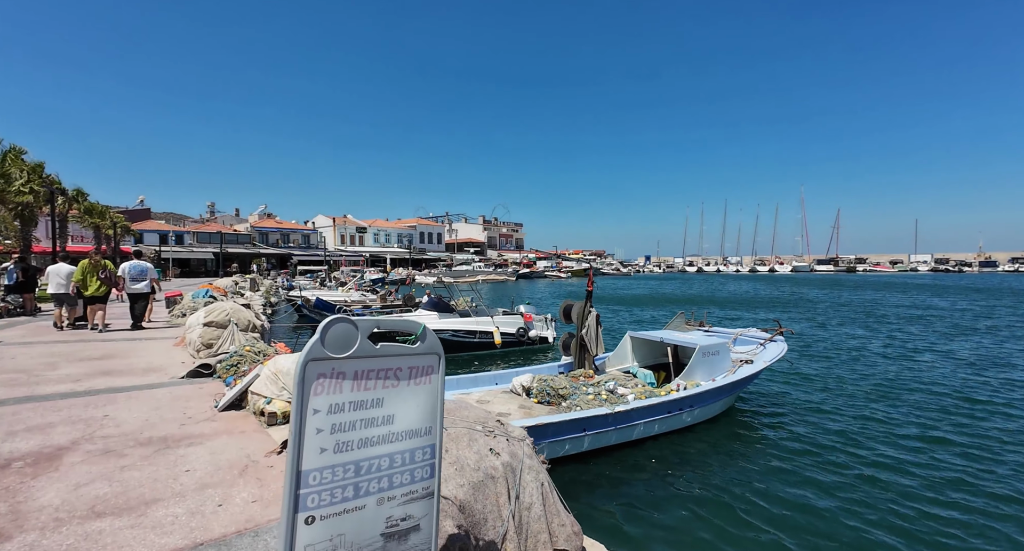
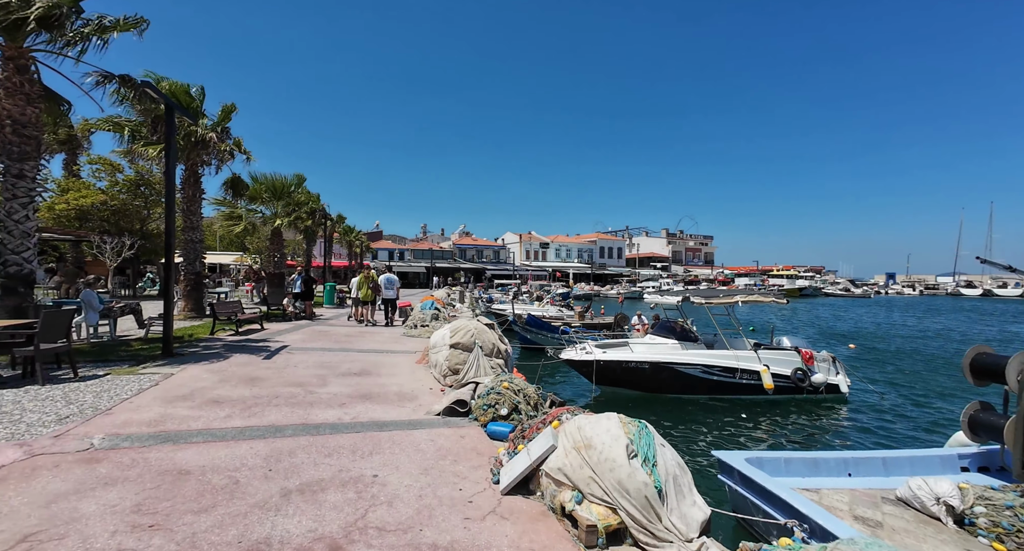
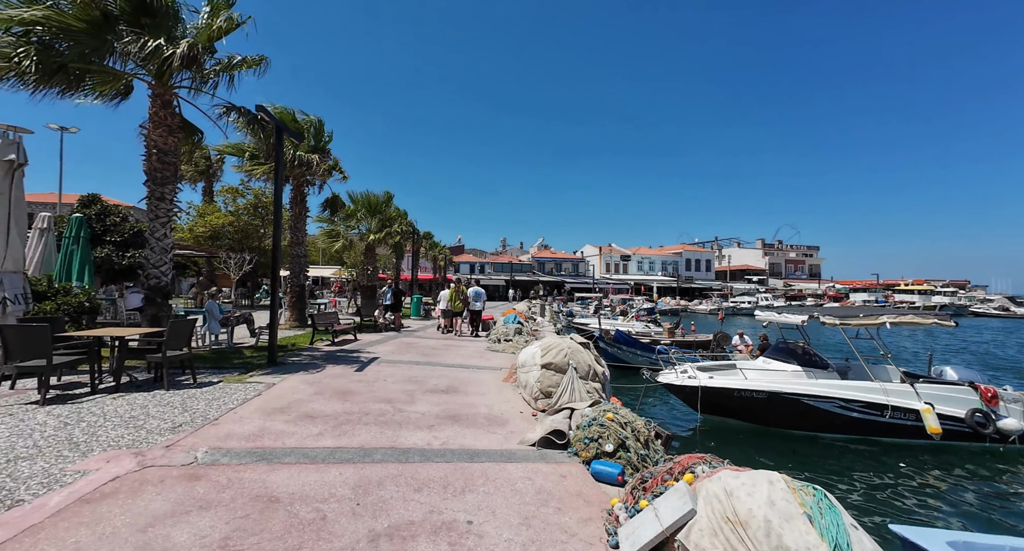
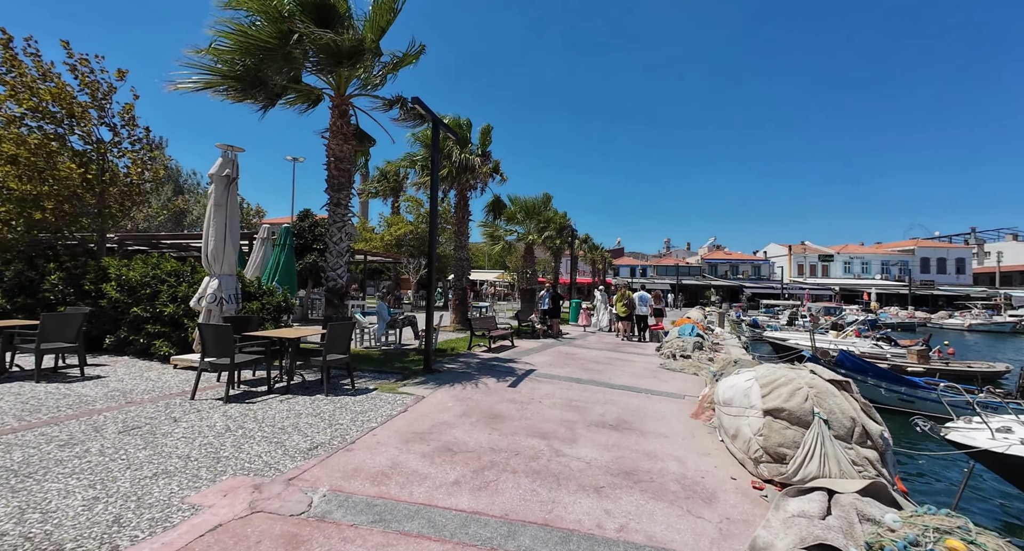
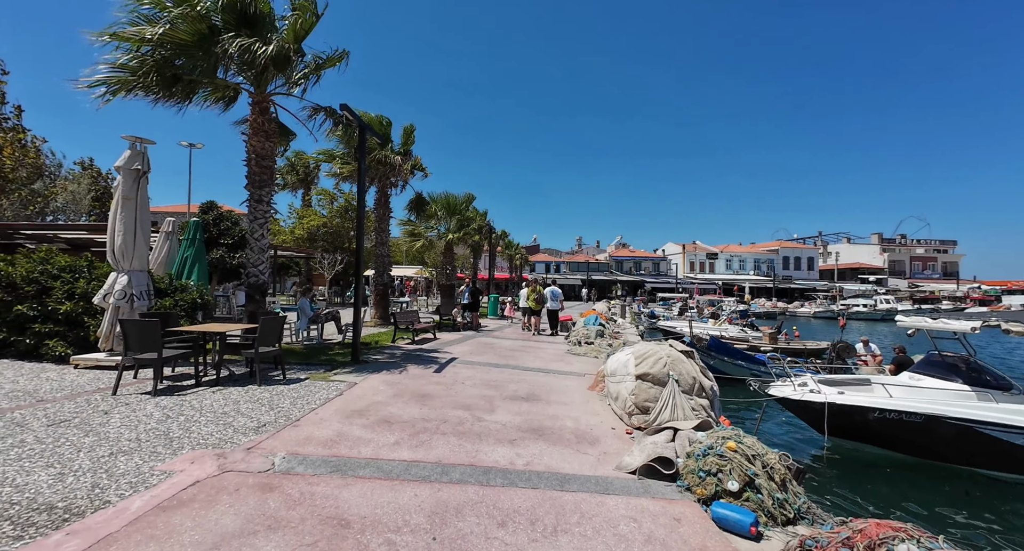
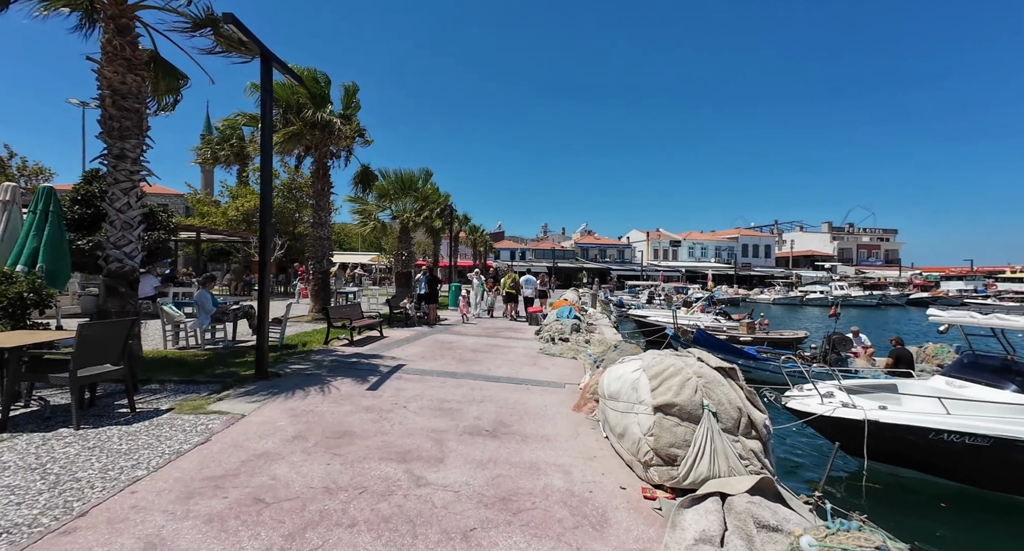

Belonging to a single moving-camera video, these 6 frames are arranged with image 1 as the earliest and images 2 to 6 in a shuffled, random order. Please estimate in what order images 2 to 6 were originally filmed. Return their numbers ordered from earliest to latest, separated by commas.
2, 3, 5, 4, 6
